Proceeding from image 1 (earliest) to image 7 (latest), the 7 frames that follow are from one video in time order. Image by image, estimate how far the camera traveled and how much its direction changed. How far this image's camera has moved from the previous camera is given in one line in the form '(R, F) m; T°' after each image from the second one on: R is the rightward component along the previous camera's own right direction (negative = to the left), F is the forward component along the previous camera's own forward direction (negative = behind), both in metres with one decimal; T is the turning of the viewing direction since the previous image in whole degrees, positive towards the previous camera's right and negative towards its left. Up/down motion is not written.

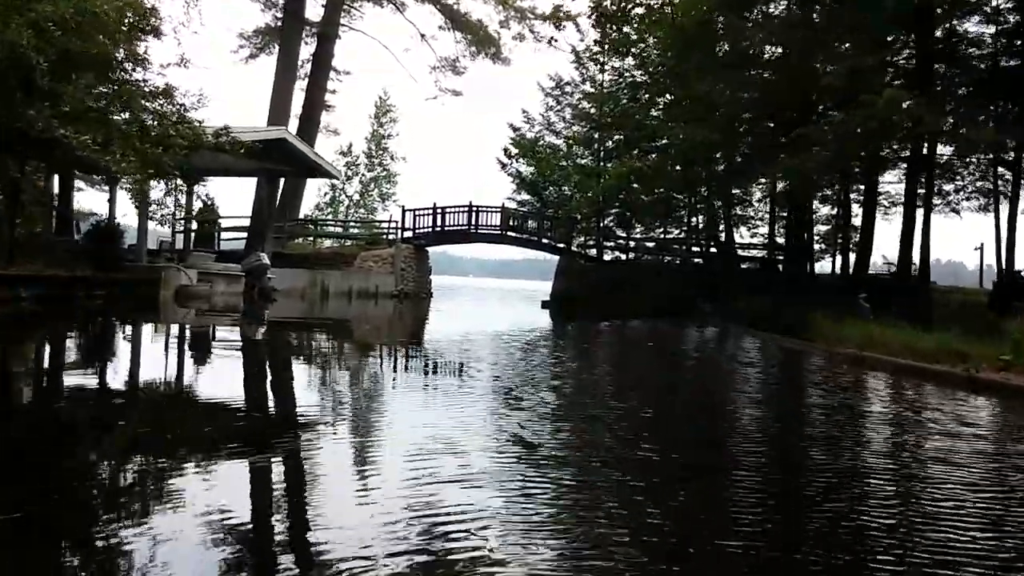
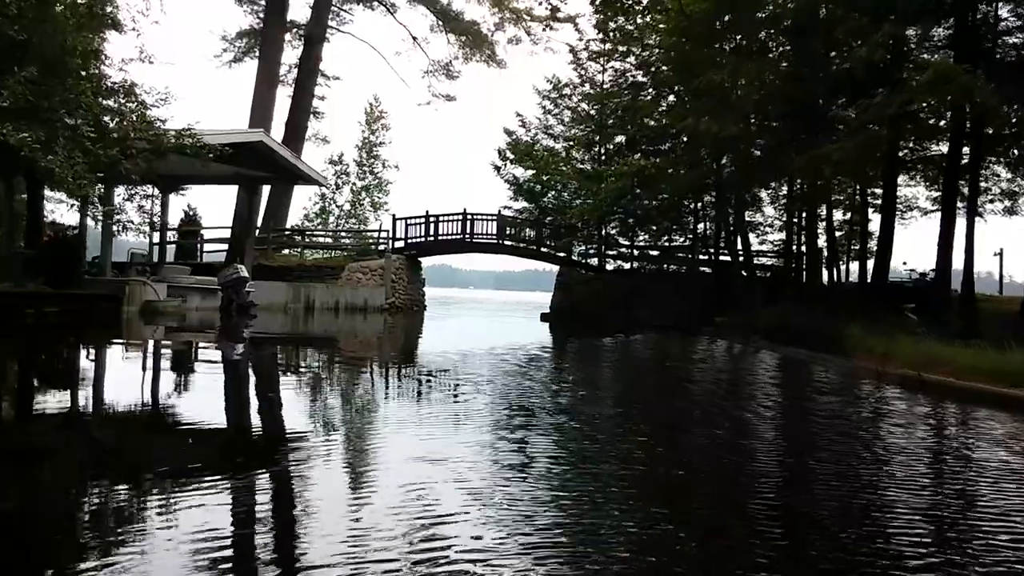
(0.0, +0.9) m; 0°
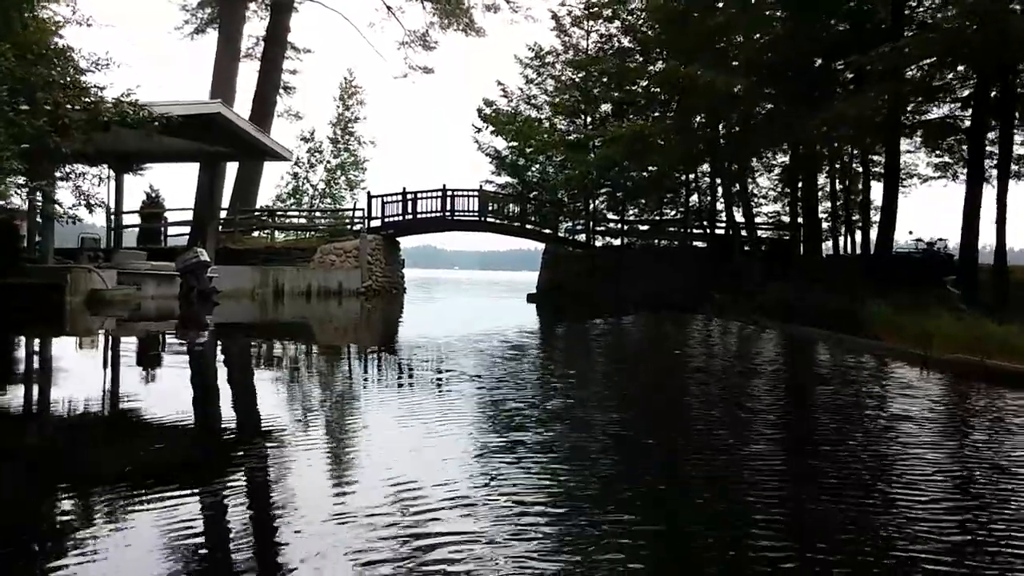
(0.0, +0.8) m; +1°
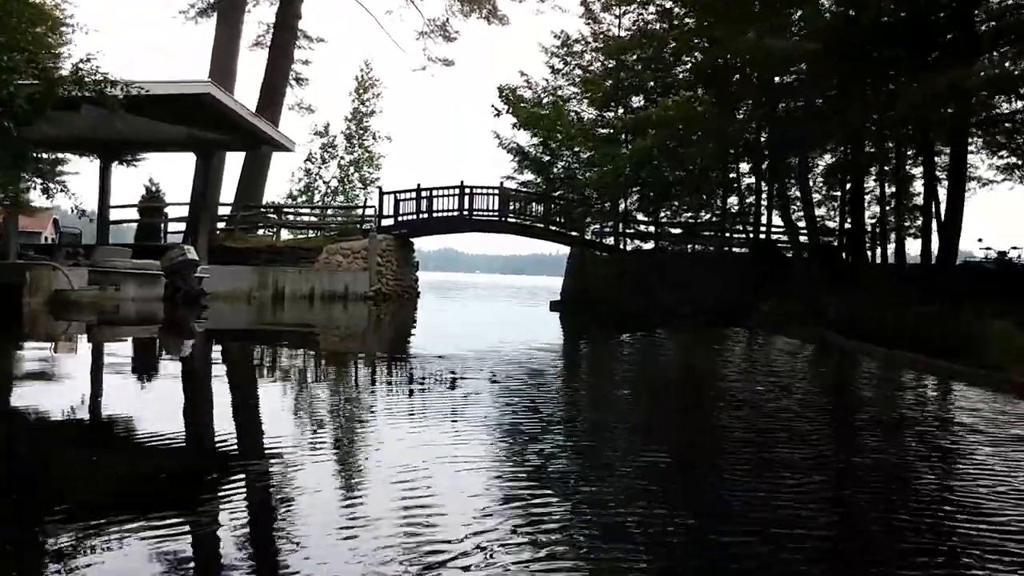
(0.0, +1.2) m; -1°
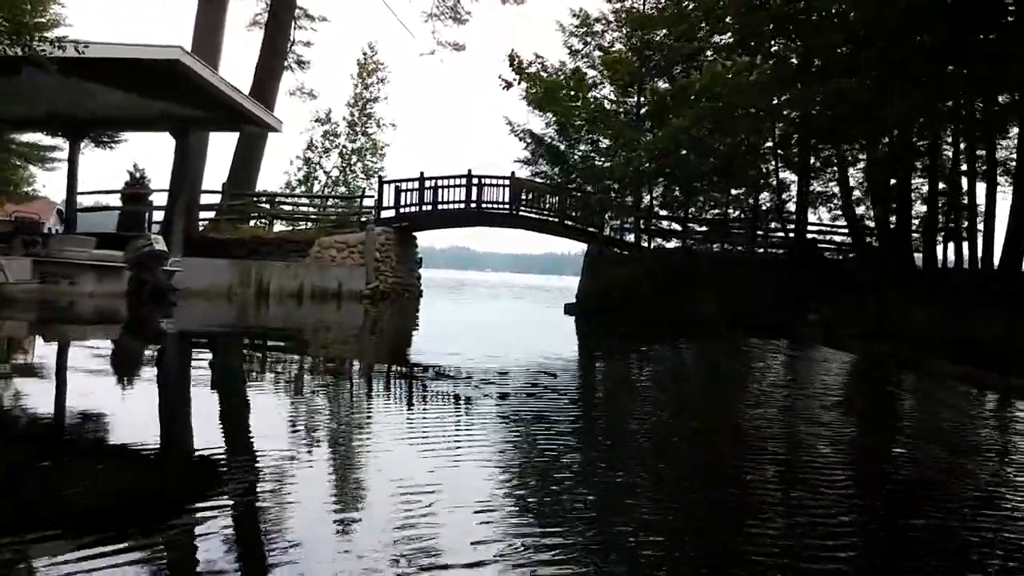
(0.0, +1.2) m; -1°
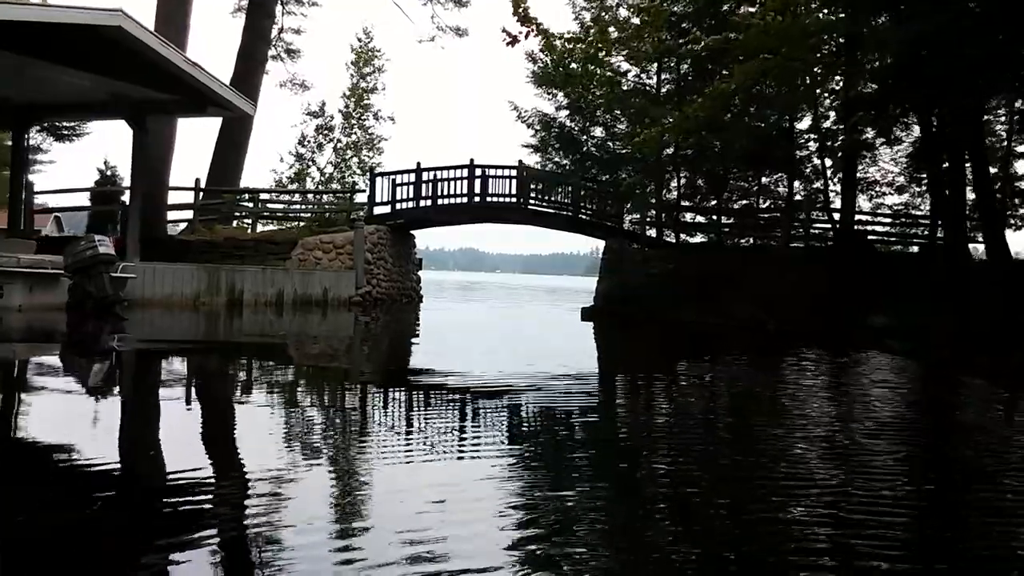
(0.0, +1.4) m; -1°
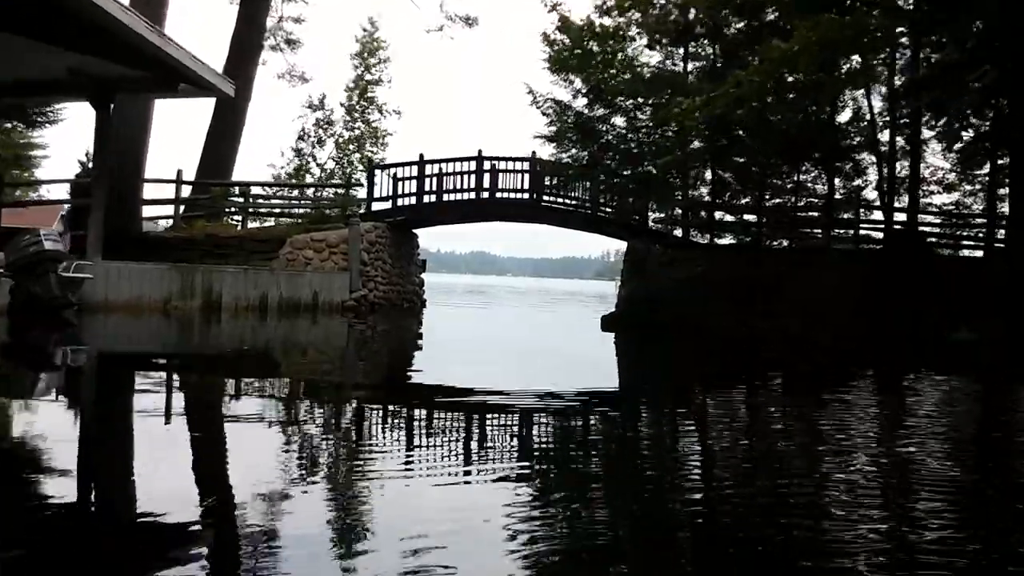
(0.0, +1.1) m; -1°
